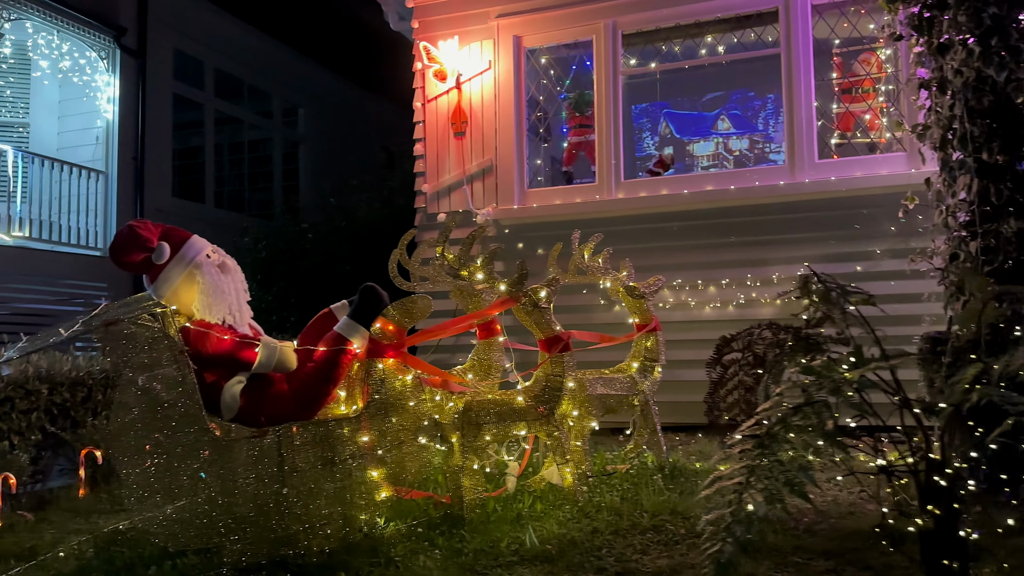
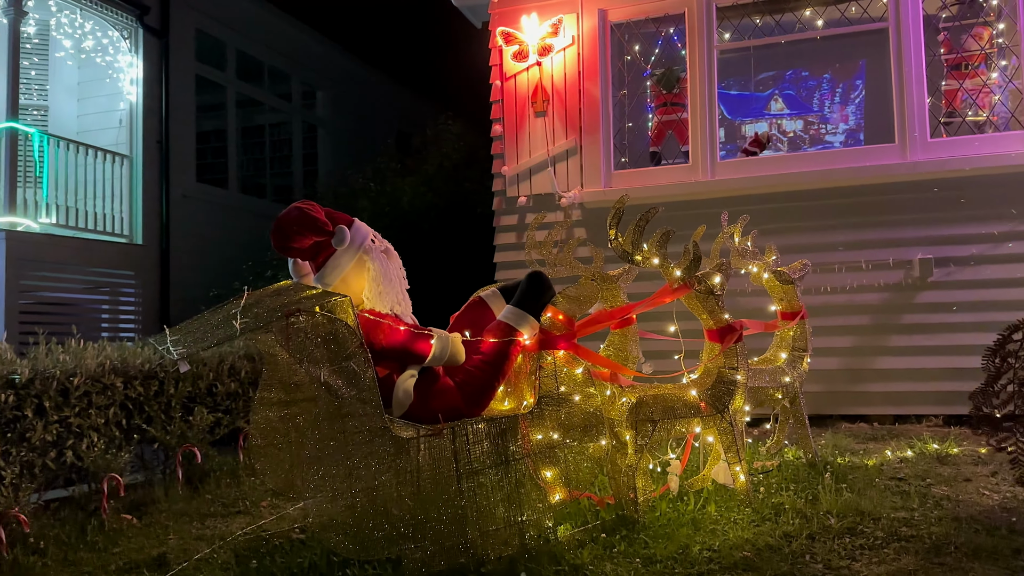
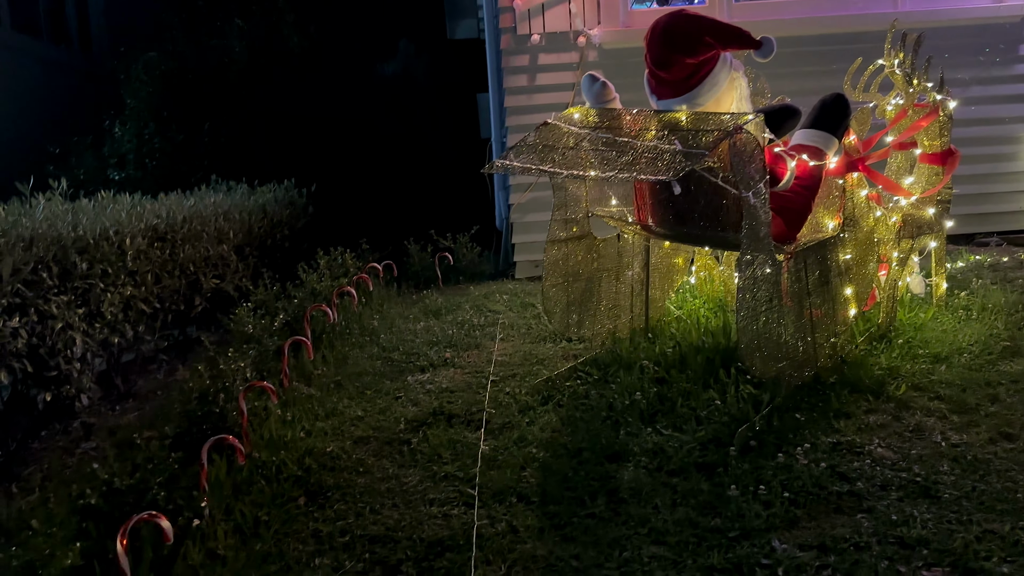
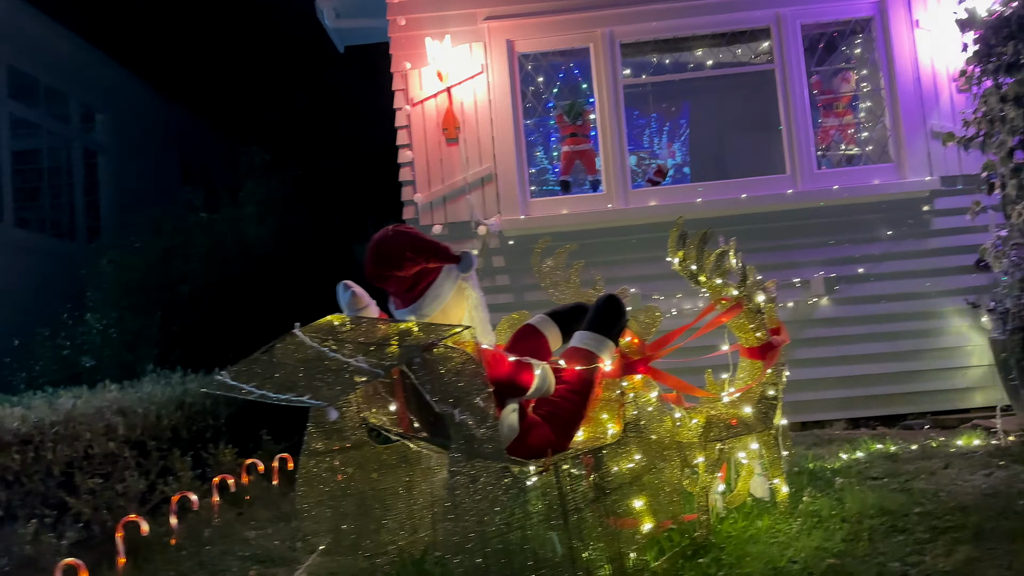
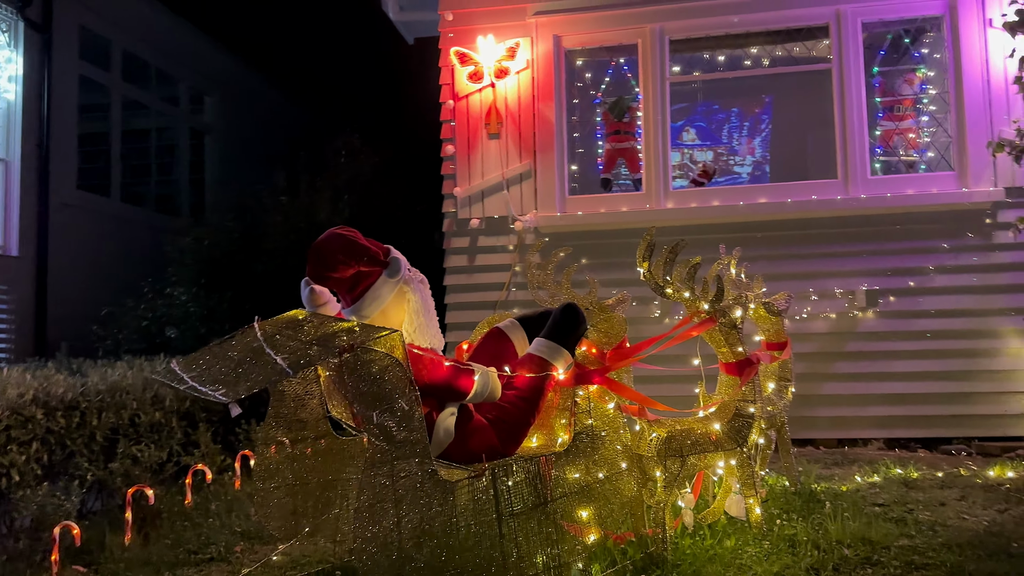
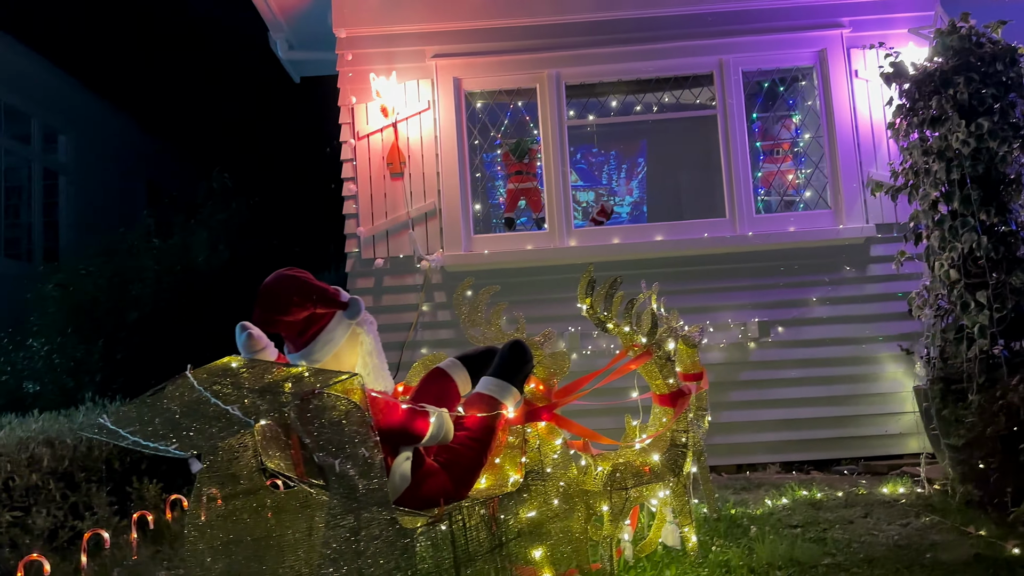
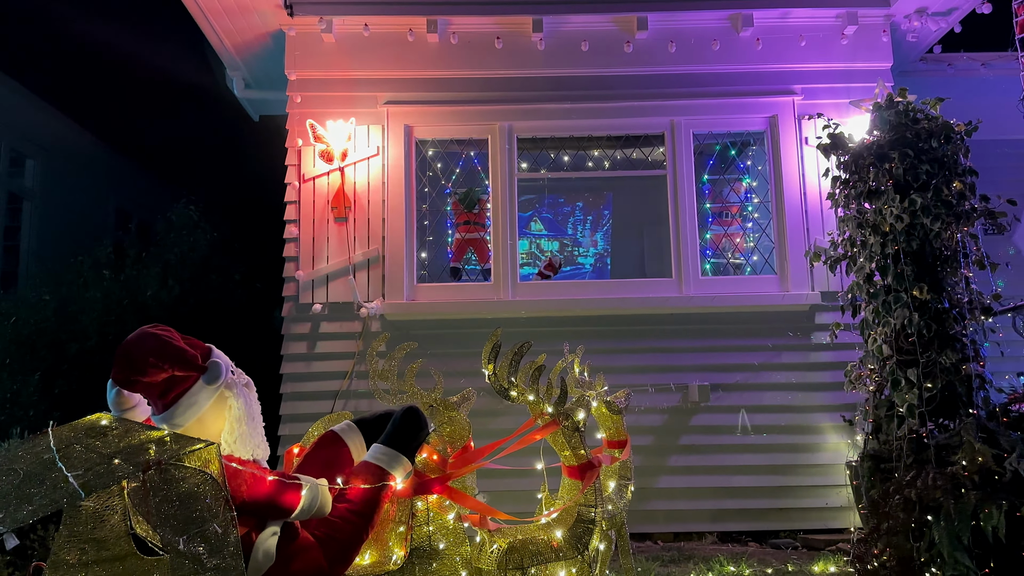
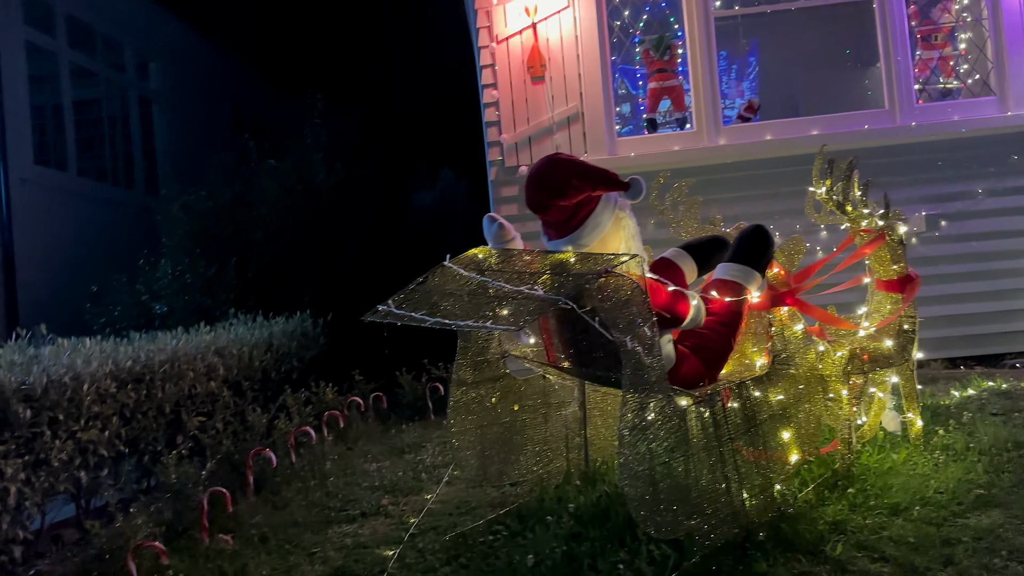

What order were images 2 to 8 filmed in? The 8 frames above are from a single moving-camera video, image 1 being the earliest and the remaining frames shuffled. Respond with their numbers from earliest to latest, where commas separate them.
2, 5, 7, 6, 4, 8, 3
